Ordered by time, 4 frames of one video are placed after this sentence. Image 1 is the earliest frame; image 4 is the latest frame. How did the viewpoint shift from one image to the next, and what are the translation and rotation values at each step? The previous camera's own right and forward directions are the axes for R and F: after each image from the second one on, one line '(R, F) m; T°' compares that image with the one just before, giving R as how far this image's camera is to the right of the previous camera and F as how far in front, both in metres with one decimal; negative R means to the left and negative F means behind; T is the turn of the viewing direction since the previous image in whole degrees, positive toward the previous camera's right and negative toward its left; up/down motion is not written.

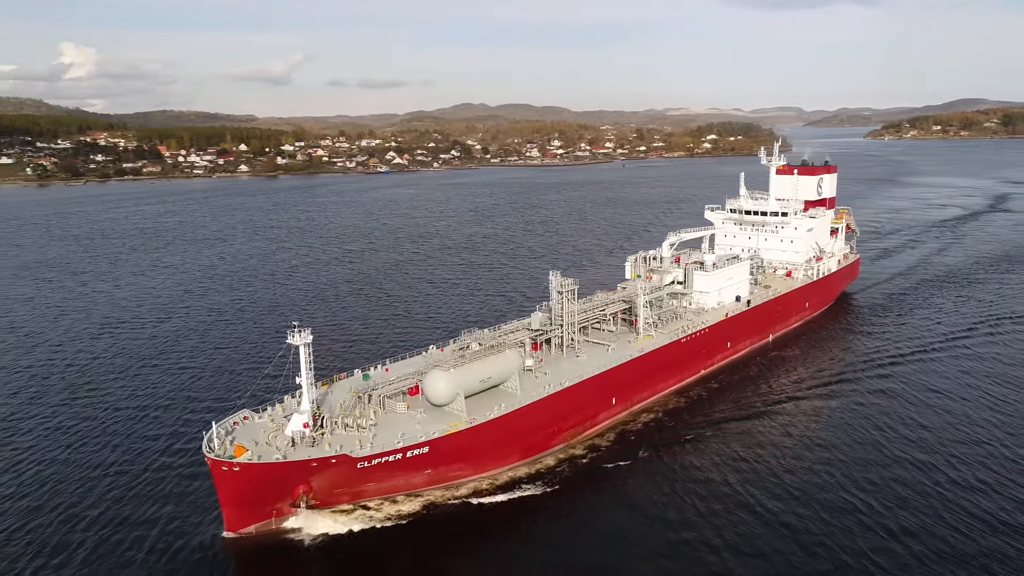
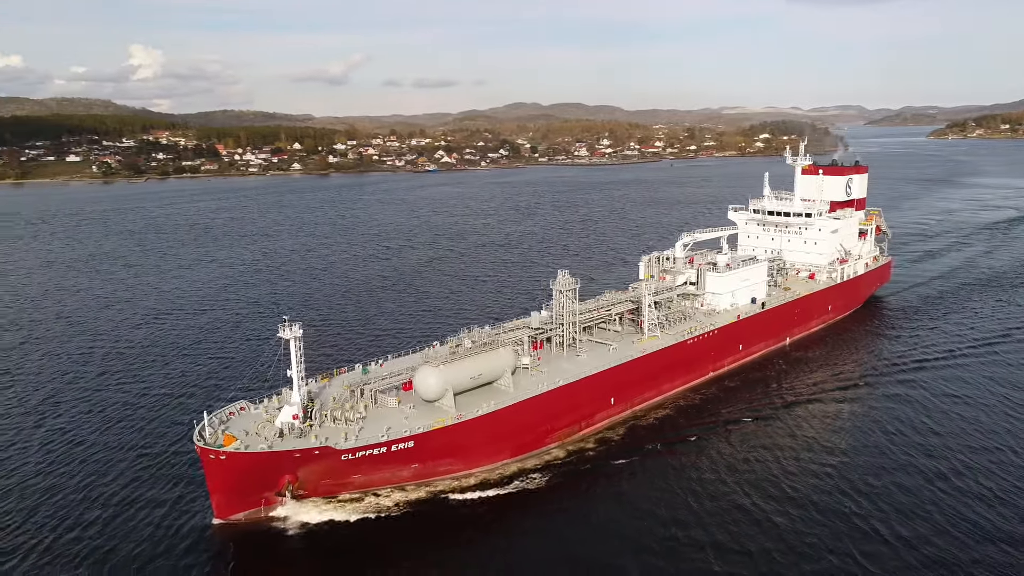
(+1.5, -0.1) m; -4°
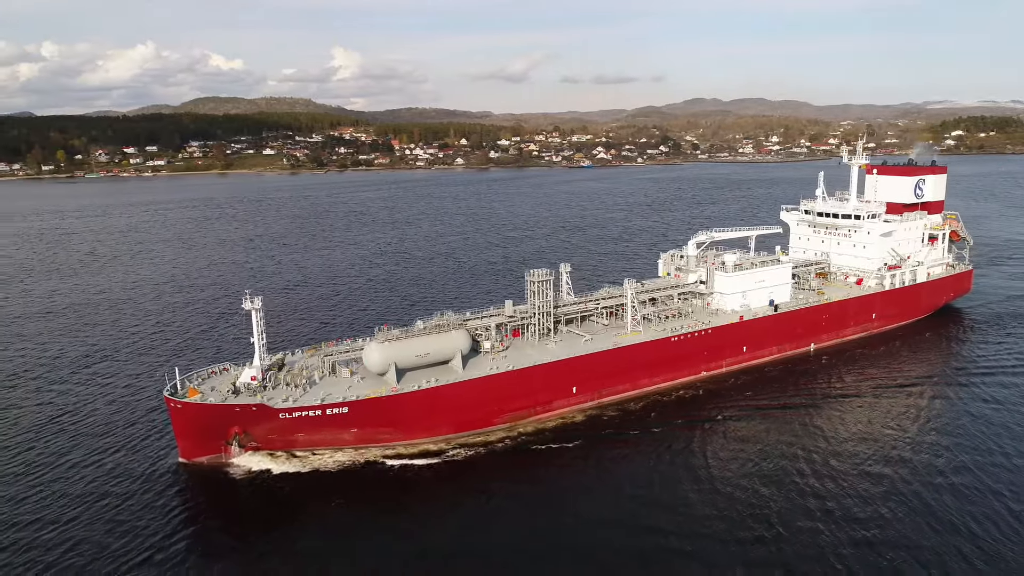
(+6.1, -0.5) m; -13°
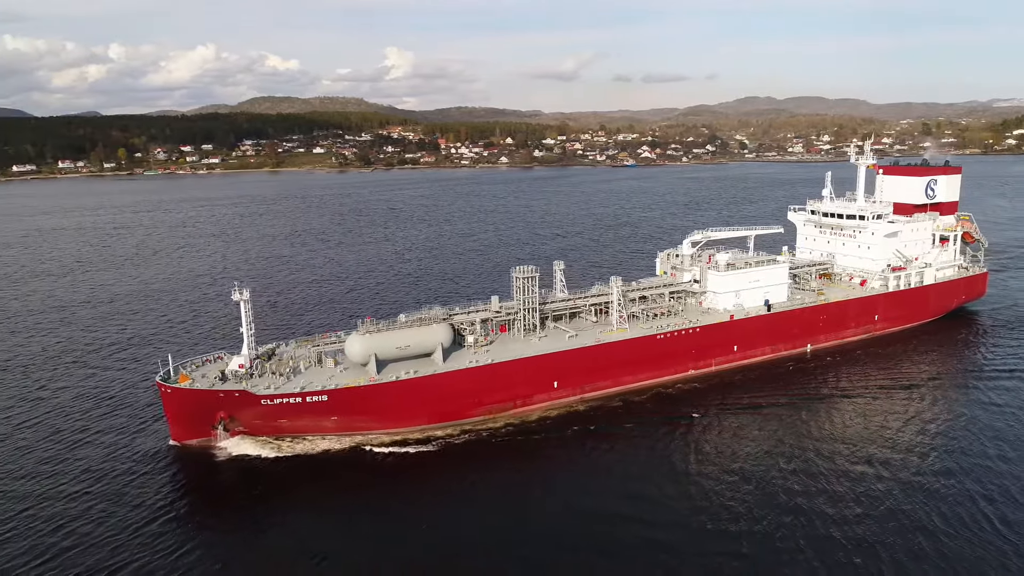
(+2.0, -0.4) m; -4°
